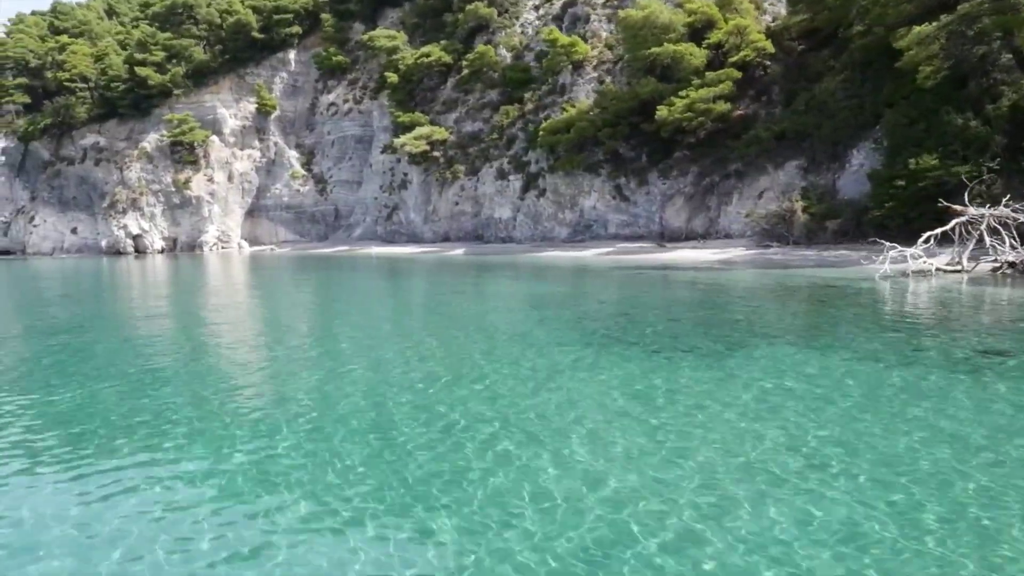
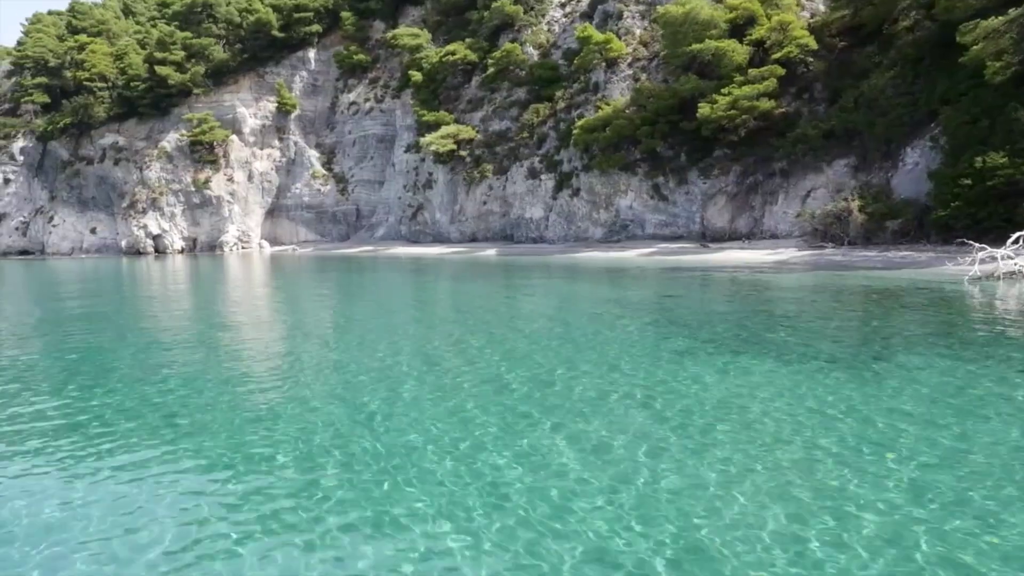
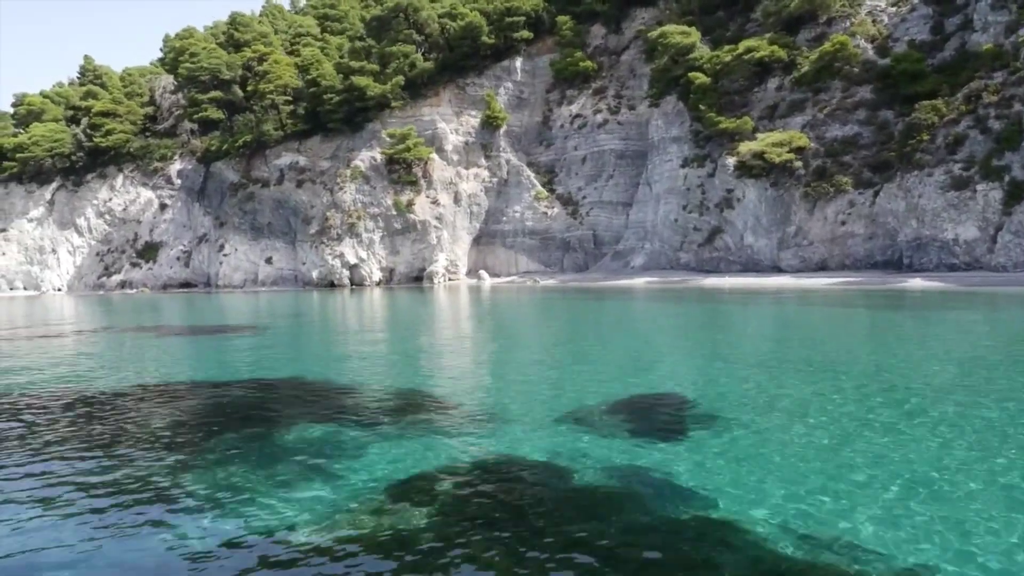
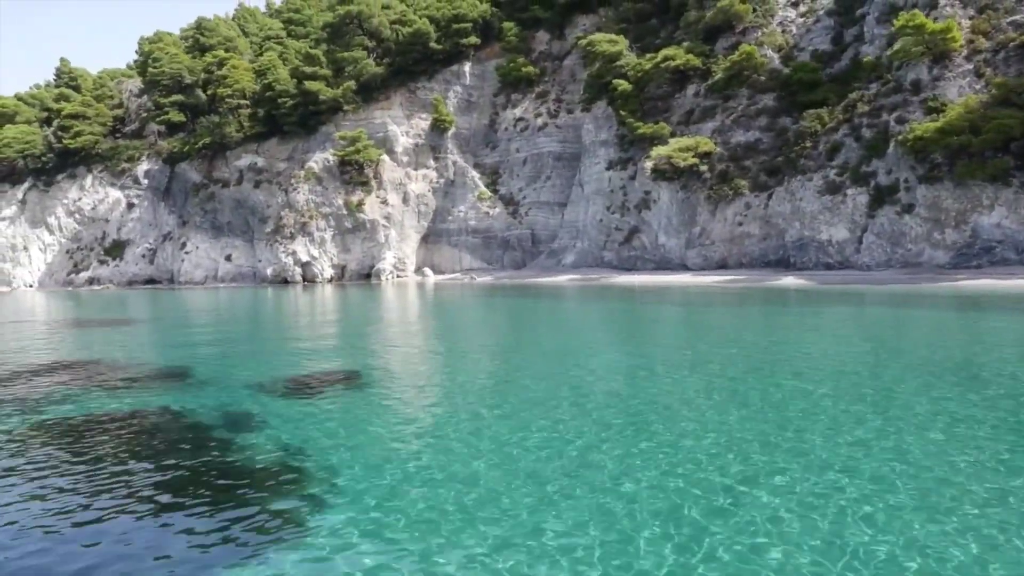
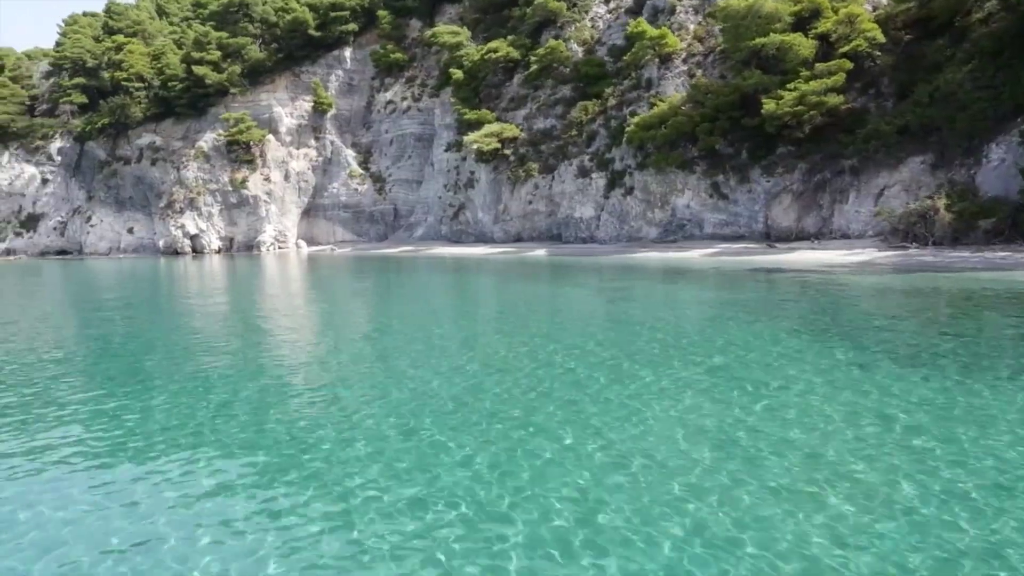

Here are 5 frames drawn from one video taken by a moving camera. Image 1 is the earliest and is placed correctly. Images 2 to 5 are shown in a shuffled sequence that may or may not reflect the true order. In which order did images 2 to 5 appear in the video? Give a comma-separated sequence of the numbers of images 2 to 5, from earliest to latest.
2, 5, 4, 3
